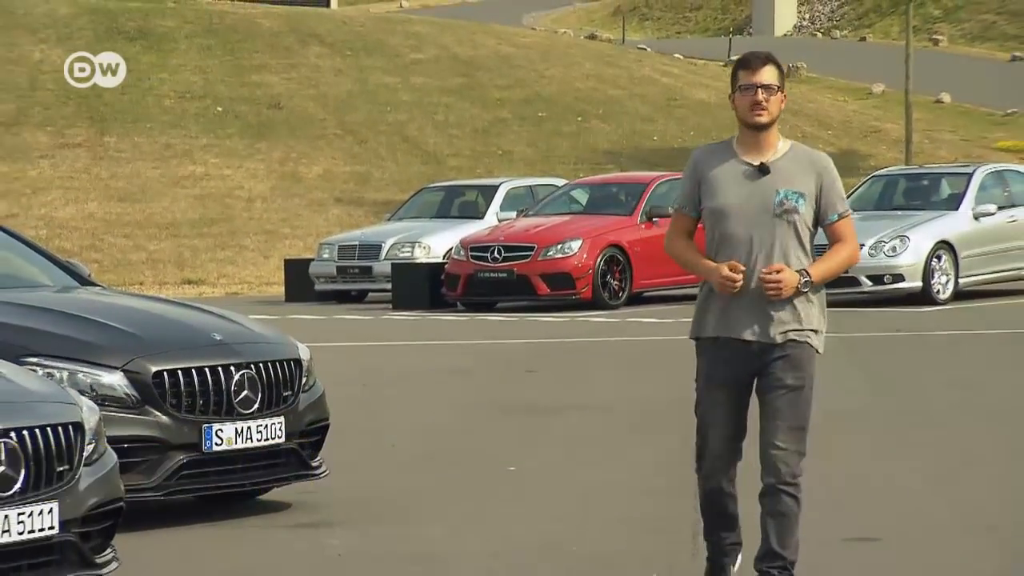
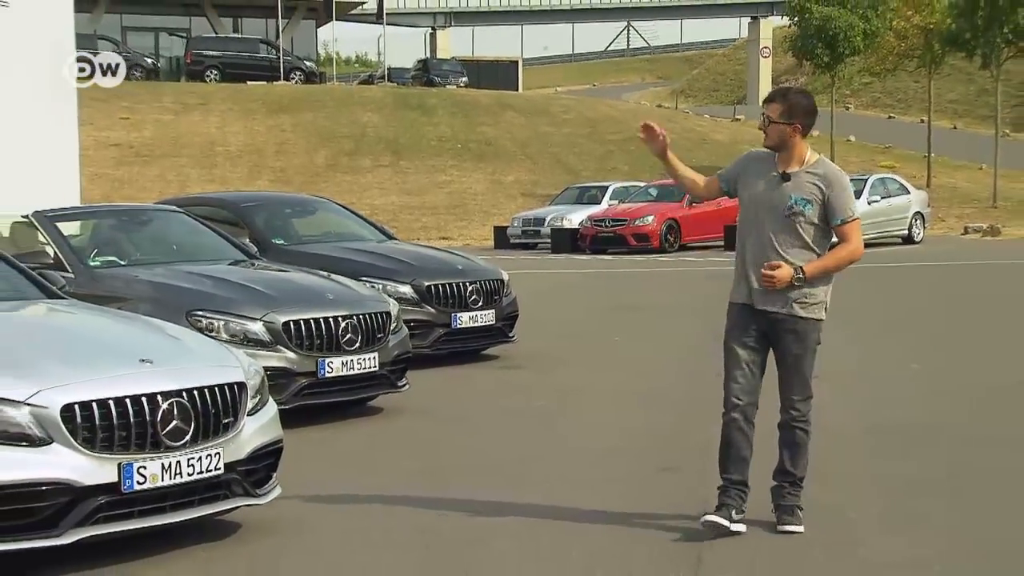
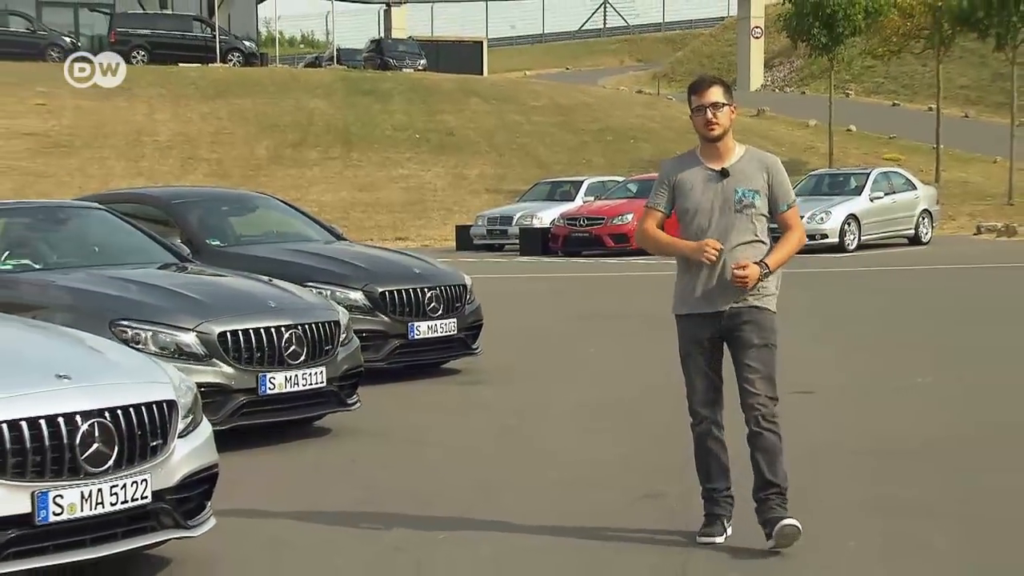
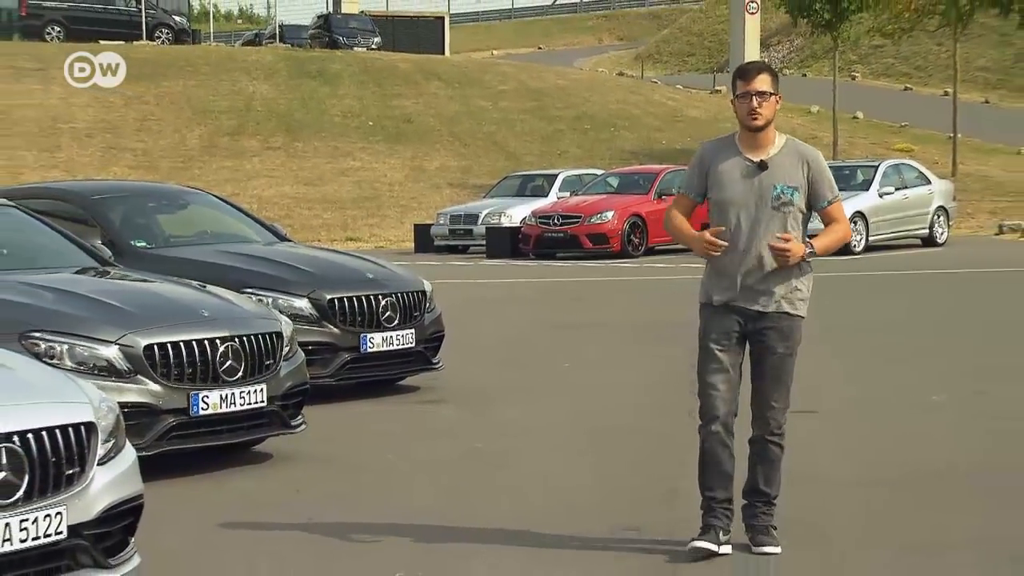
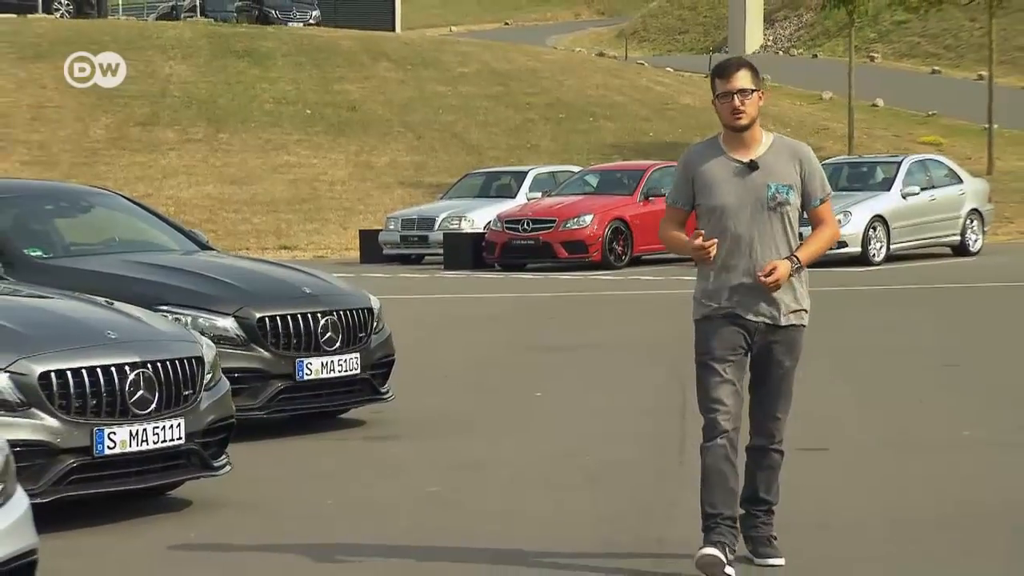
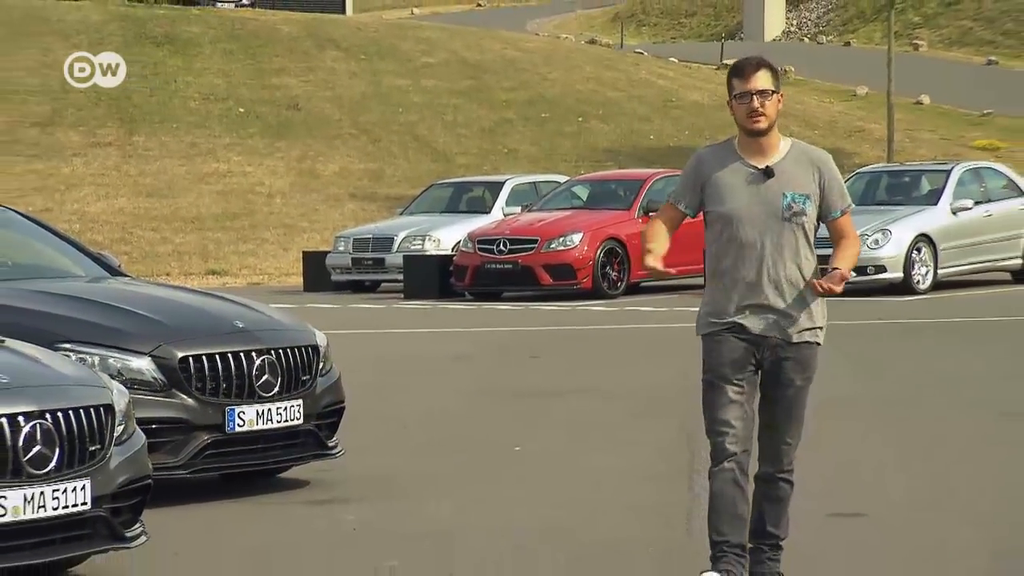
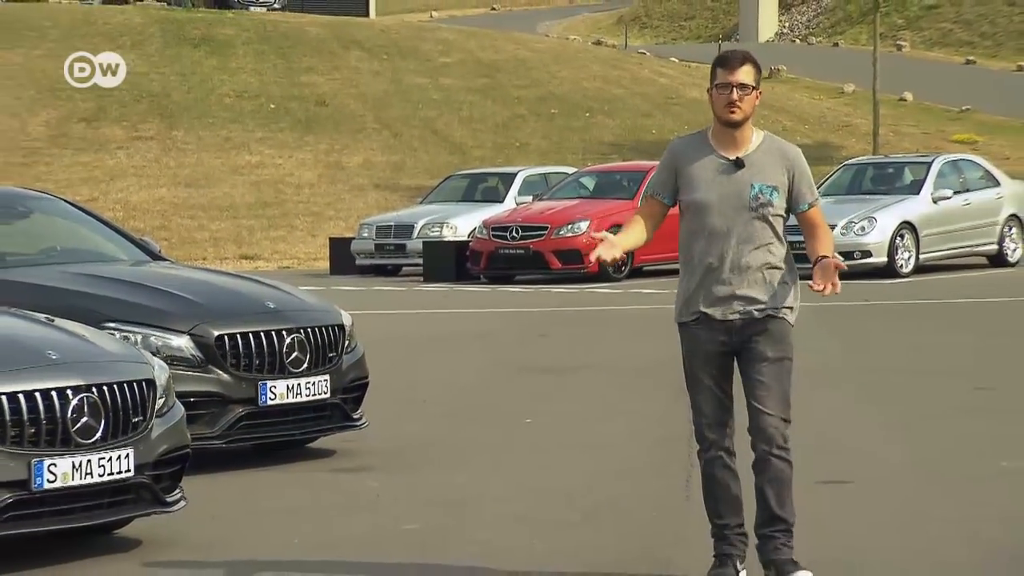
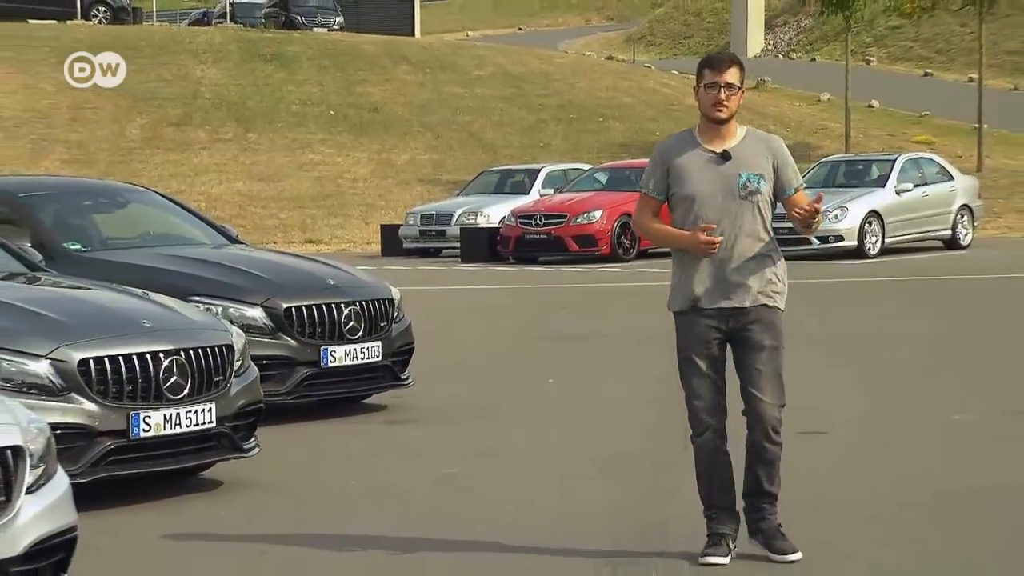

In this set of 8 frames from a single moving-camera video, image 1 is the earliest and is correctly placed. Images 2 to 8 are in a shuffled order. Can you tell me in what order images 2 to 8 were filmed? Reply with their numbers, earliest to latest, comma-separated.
6, 7, 5, 8, 4, 3, 2
